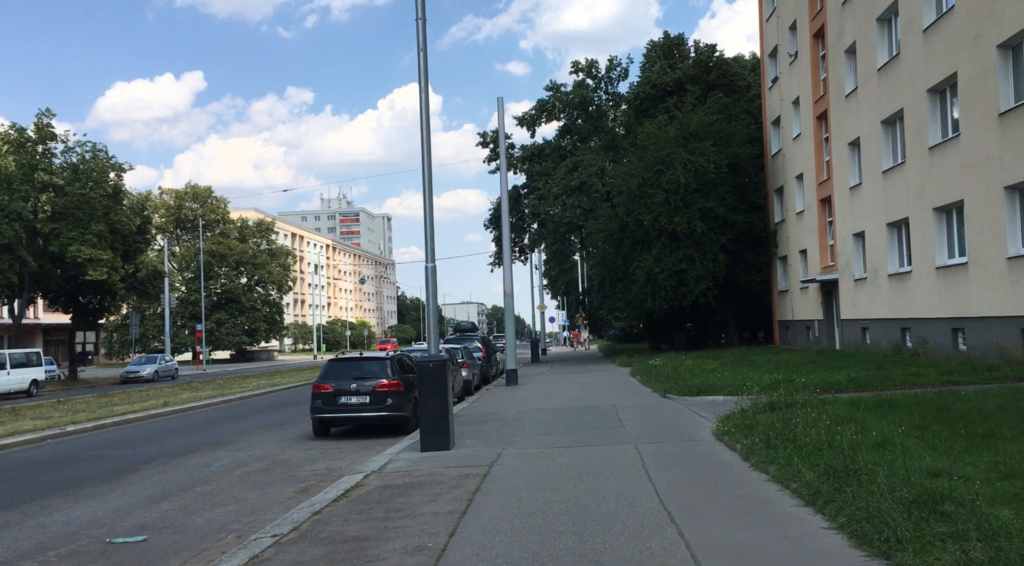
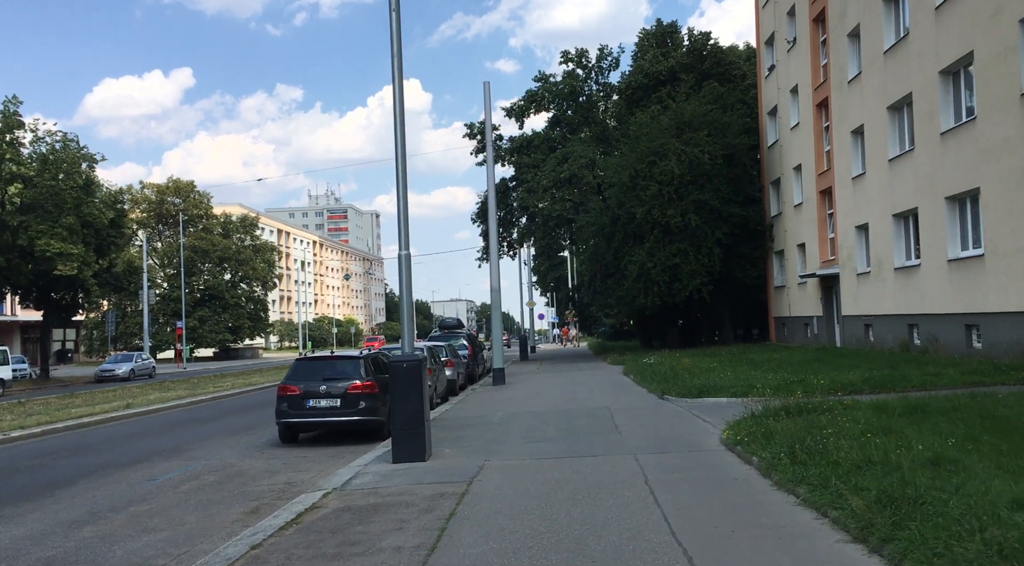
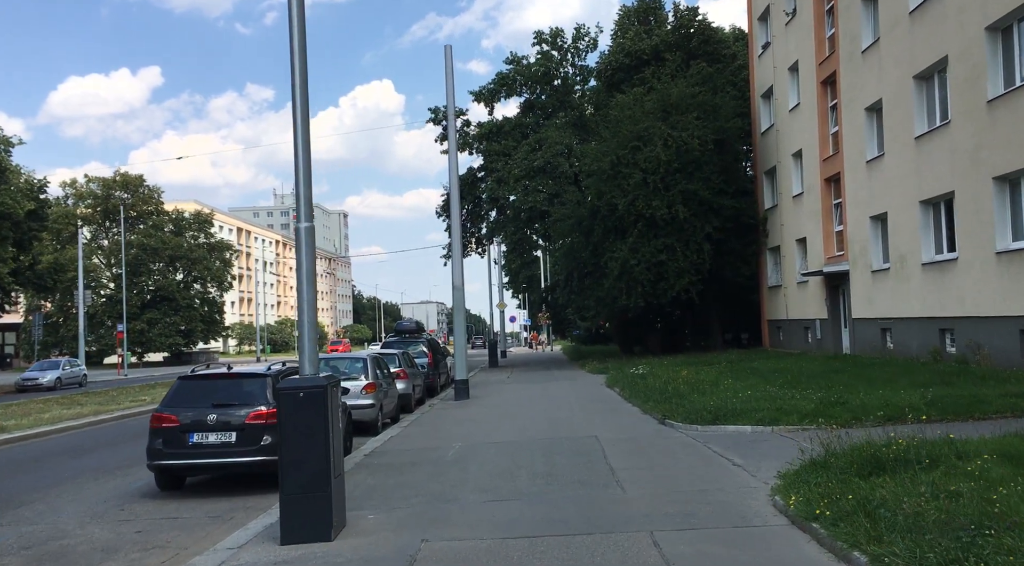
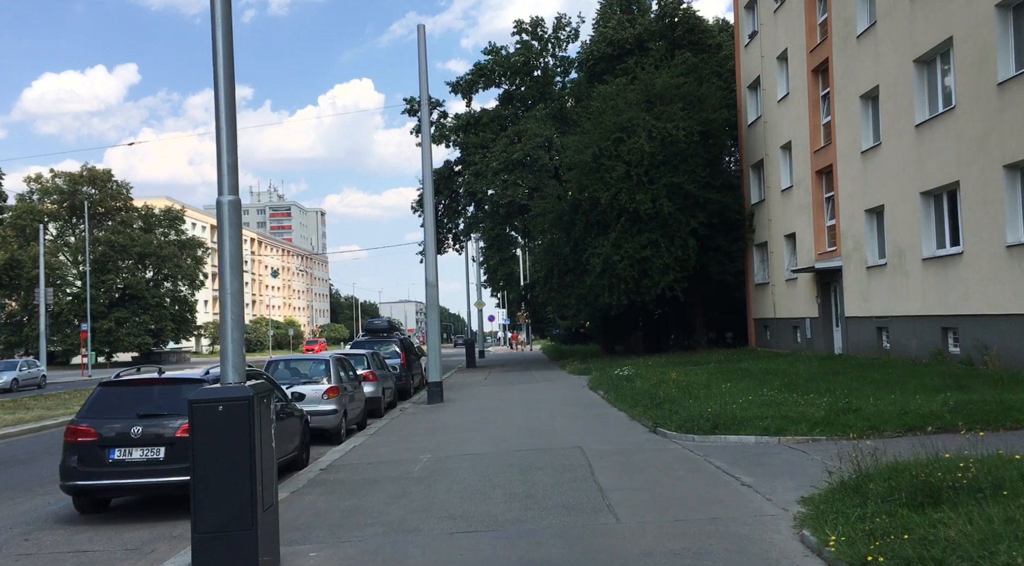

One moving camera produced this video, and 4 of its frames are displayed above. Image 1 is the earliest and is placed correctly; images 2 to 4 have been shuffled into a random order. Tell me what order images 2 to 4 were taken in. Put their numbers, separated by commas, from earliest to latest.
2, 3, 4
